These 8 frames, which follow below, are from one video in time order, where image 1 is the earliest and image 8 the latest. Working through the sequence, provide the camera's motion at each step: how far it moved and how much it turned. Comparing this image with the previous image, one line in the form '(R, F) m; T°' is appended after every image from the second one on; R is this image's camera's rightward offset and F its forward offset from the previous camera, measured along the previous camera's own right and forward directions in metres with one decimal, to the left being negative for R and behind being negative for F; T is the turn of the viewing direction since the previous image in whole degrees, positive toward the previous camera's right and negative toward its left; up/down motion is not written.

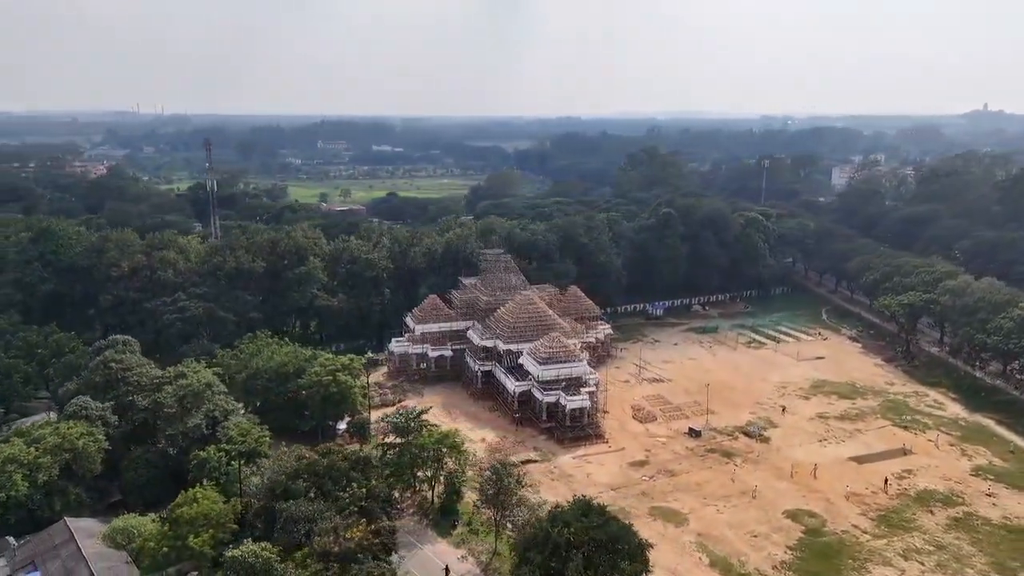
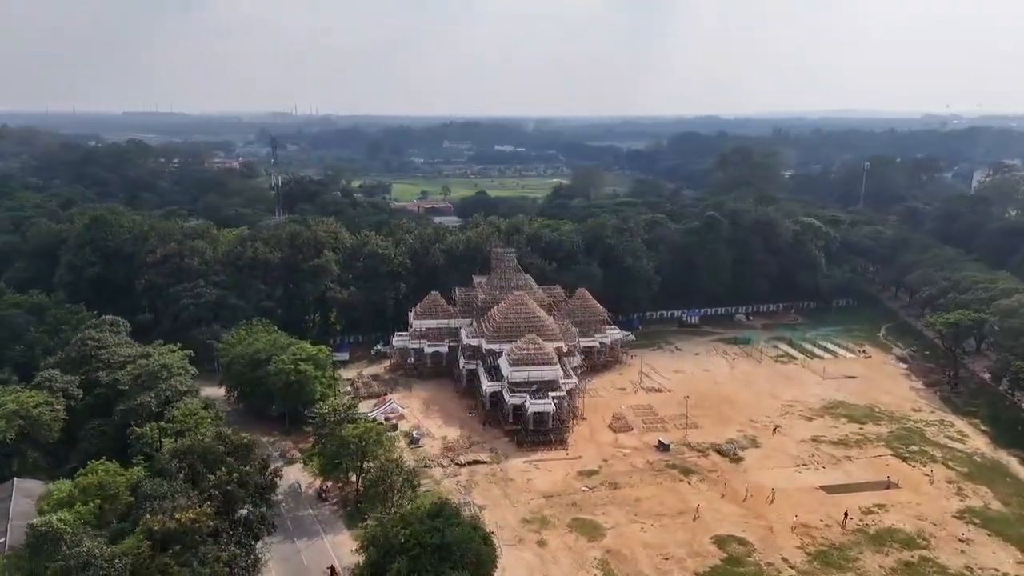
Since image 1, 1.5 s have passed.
(+7.4, +1.0) m; -10°
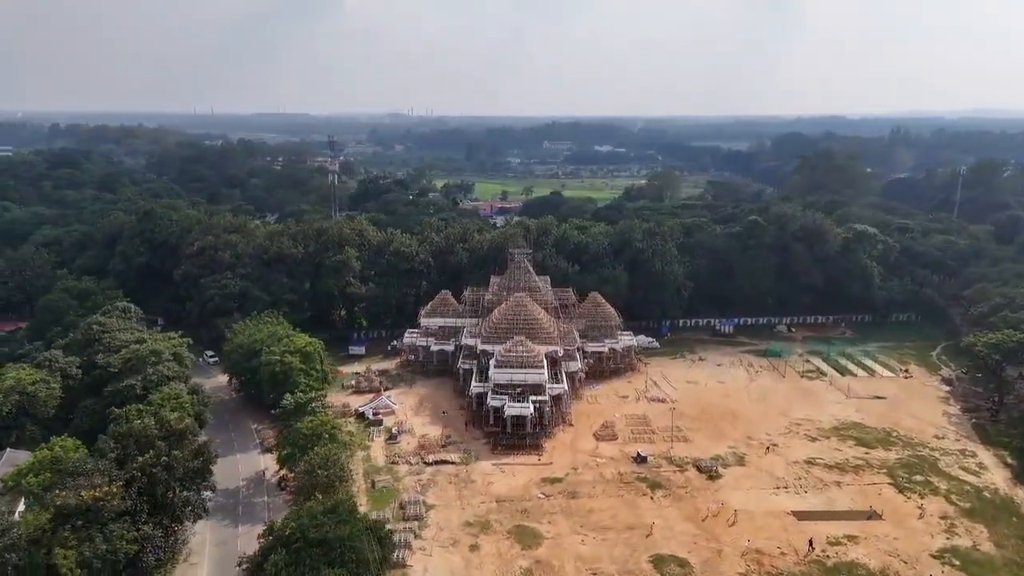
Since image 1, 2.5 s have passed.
(+5.6, +0.7) m; -8°
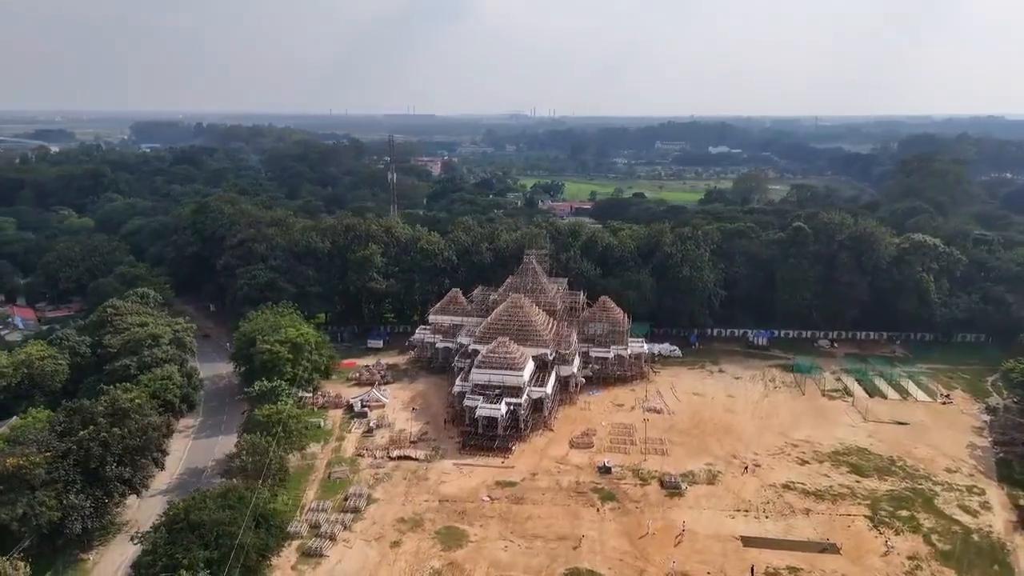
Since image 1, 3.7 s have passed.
(+6.2, +0.7) m; -9°
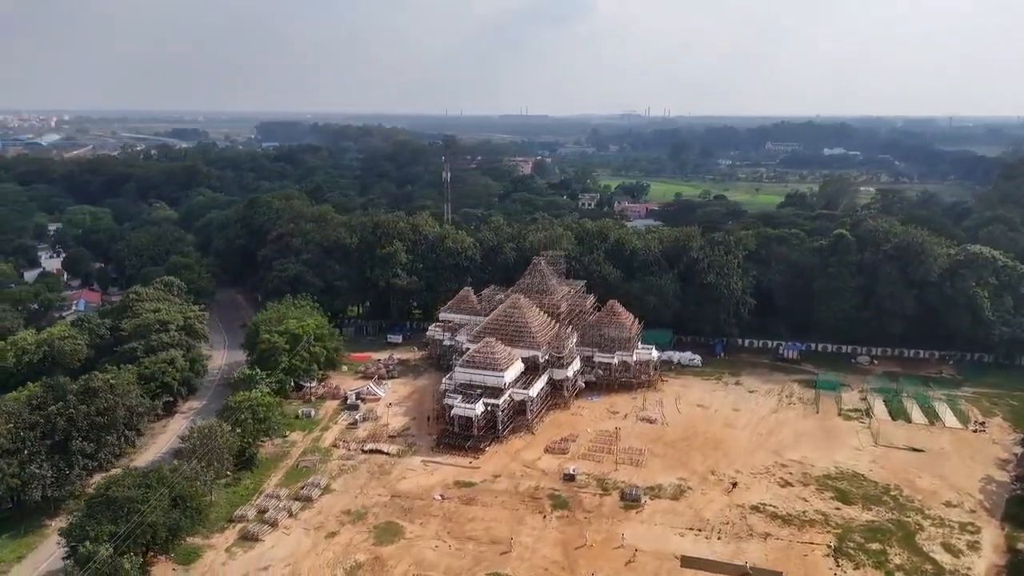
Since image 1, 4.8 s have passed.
(+5.7, +0.6) m; -8°
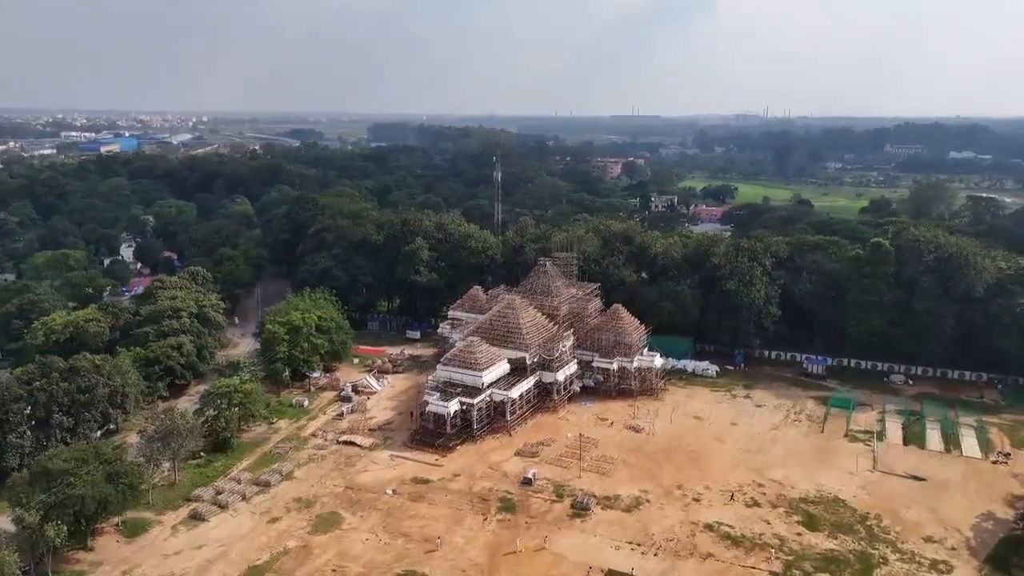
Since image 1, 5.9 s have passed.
(+5.7, +0.6) m; -8°
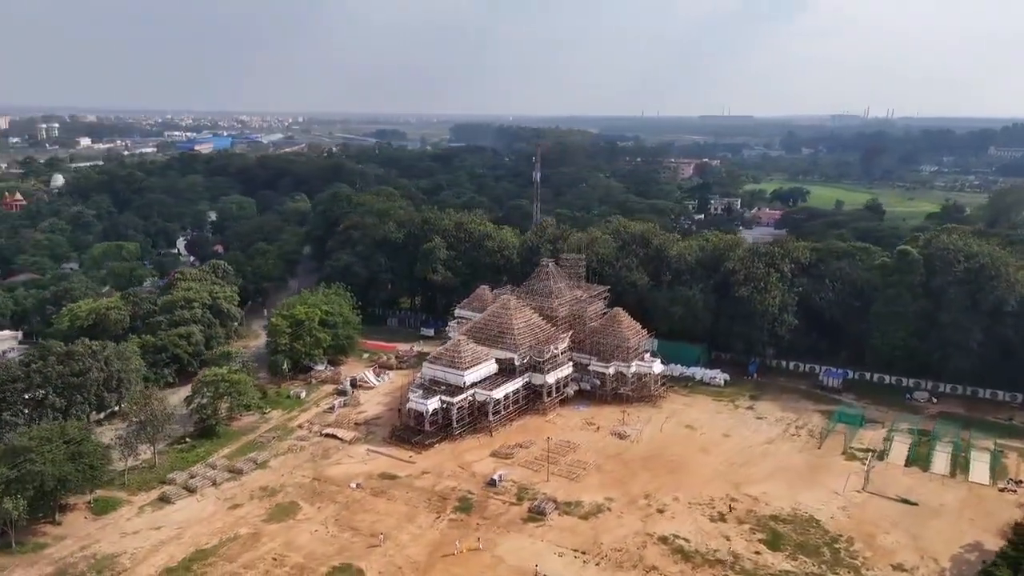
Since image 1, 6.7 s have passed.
(+4.5, +0.4) m; -6°
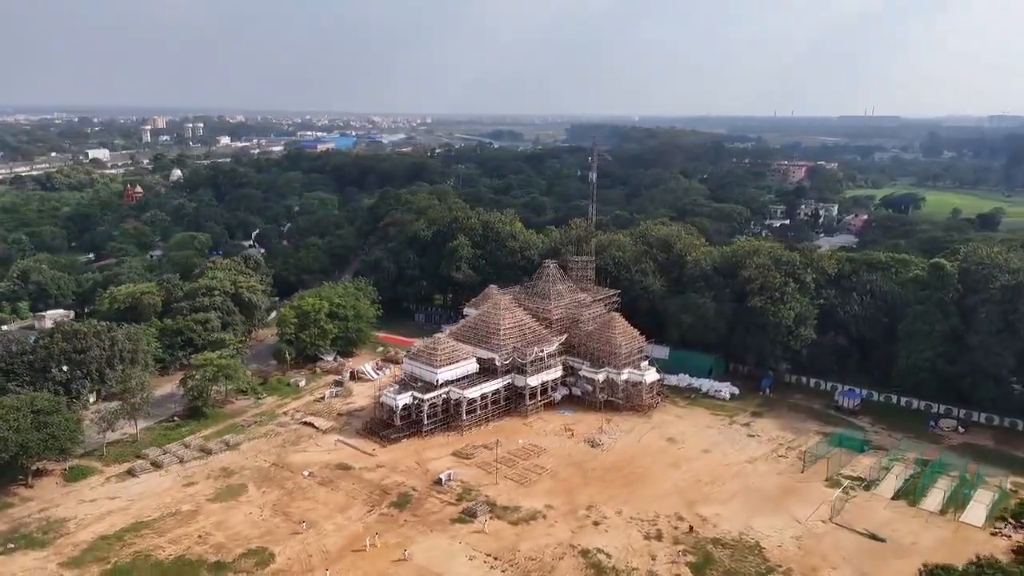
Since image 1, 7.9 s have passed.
(+6.6, +0.8) m; -9°
